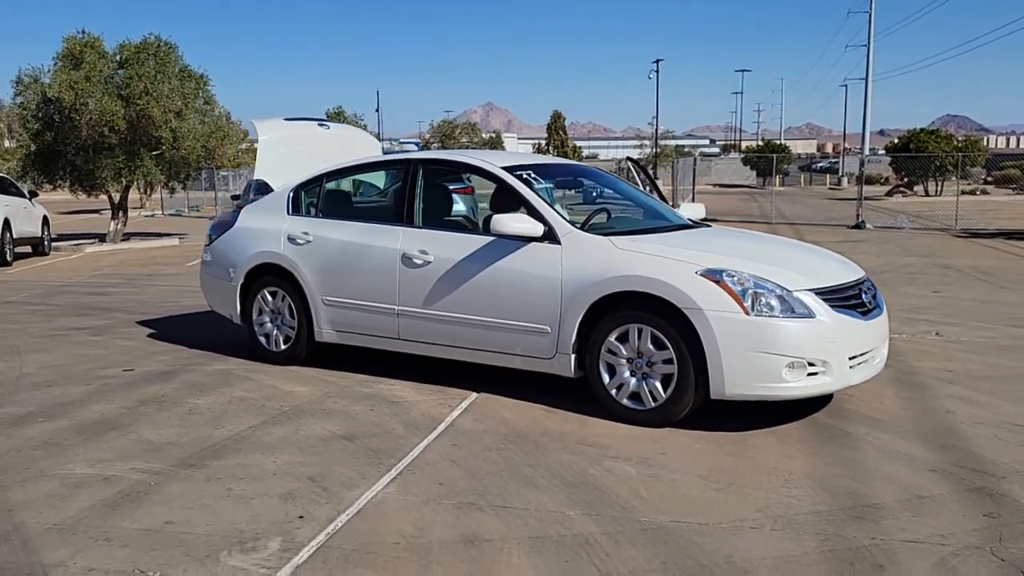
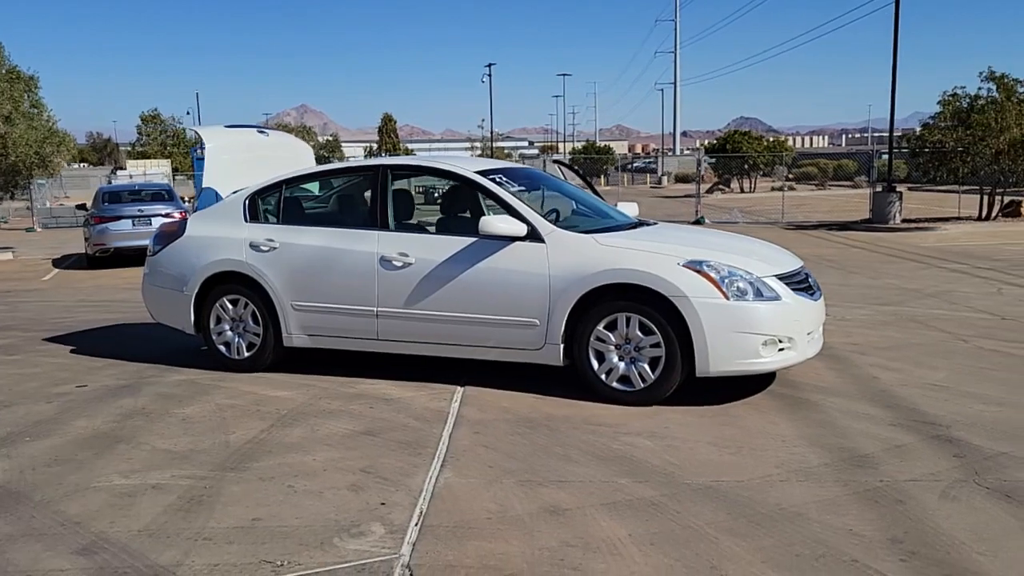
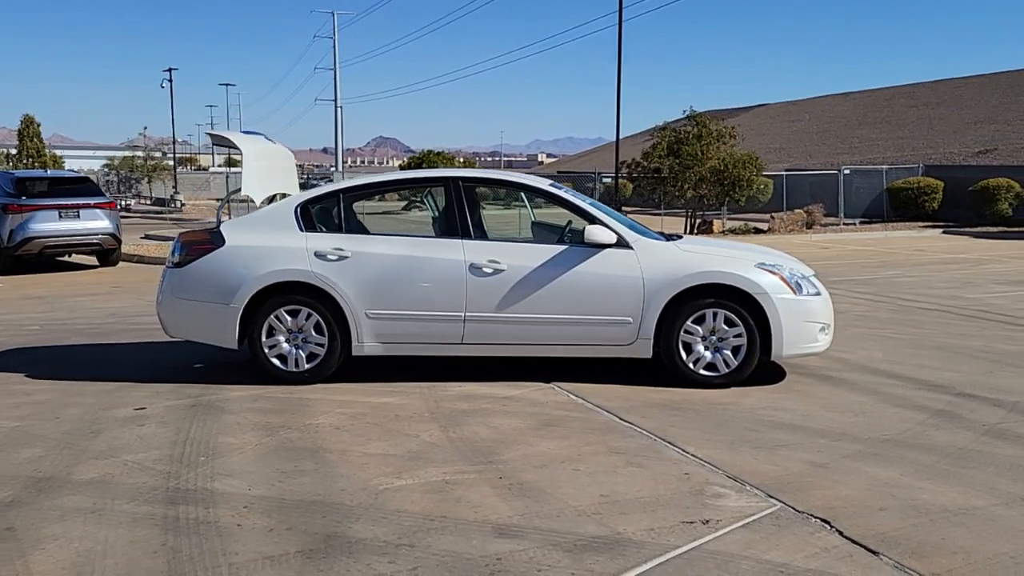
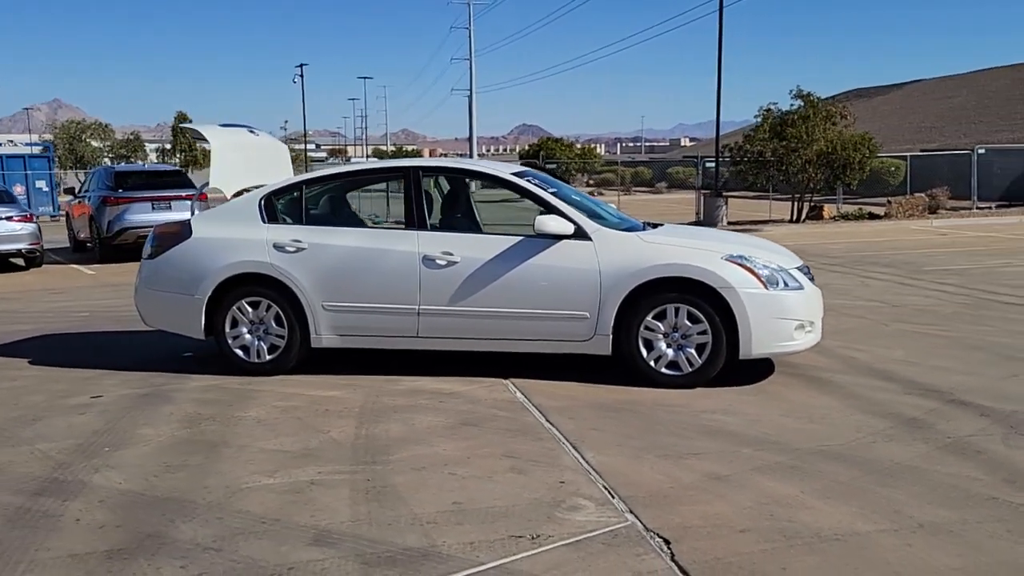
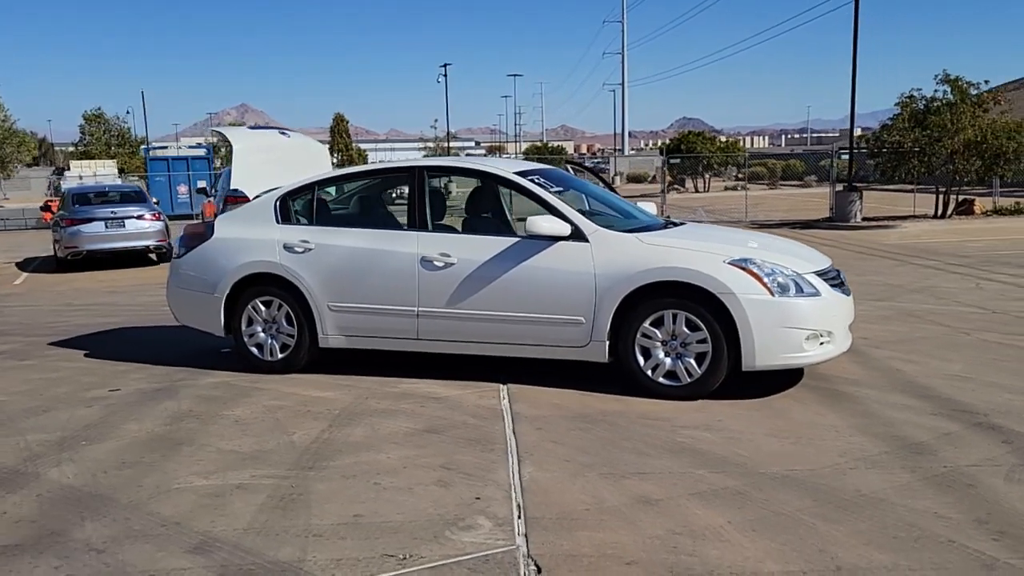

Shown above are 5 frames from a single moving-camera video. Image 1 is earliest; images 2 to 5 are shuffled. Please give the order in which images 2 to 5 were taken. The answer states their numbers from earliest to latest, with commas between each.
2, 5, 4, 3
